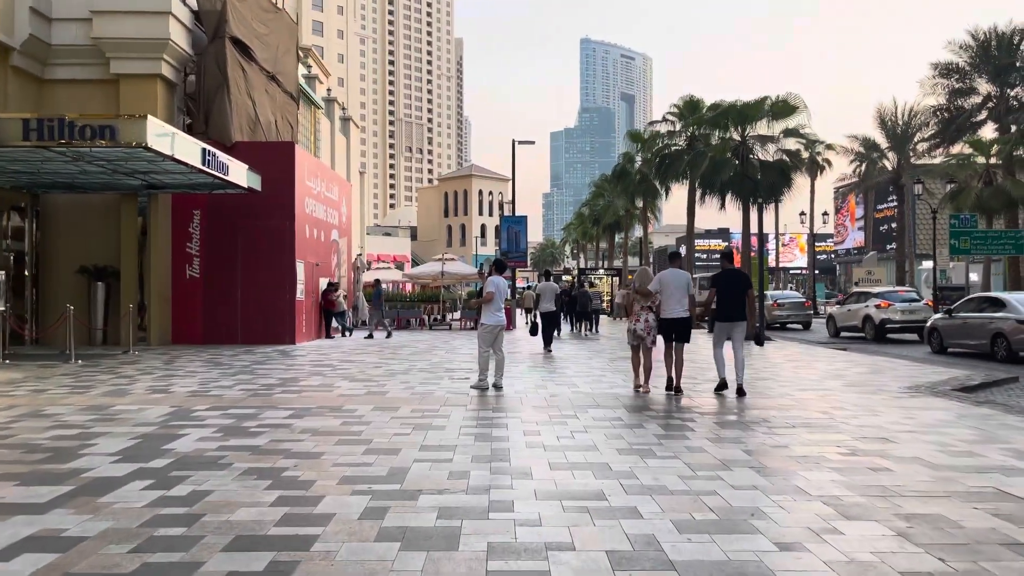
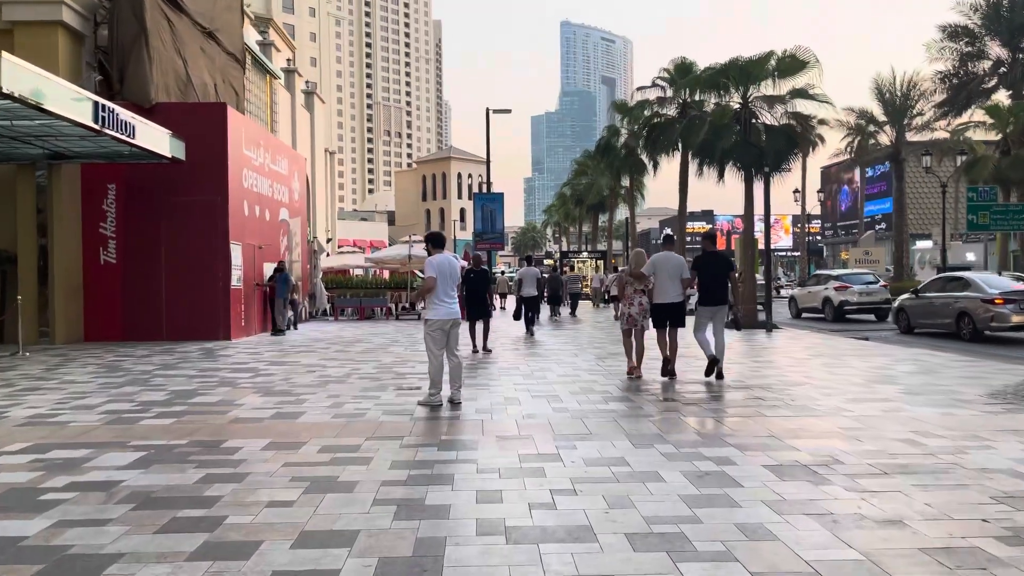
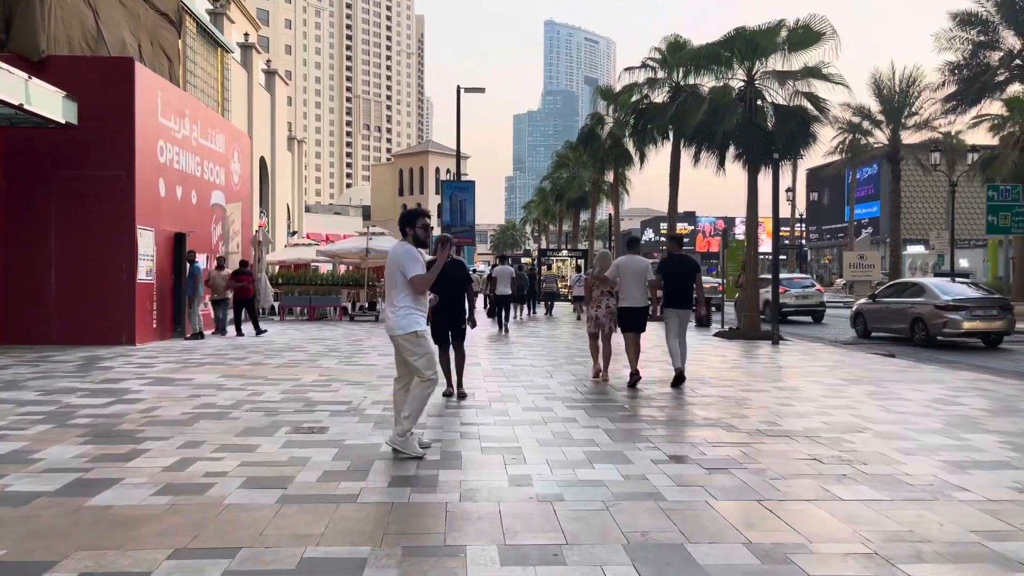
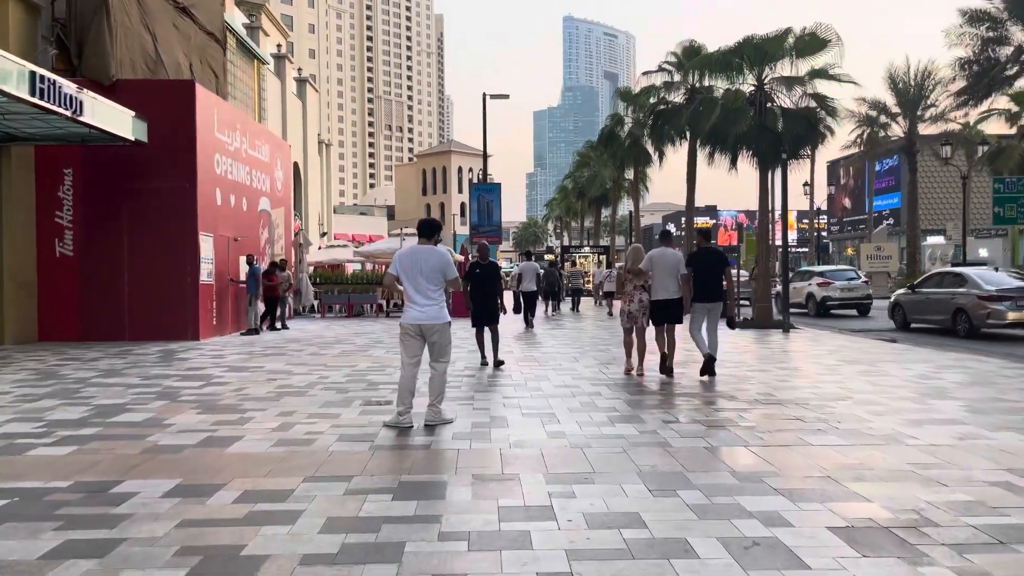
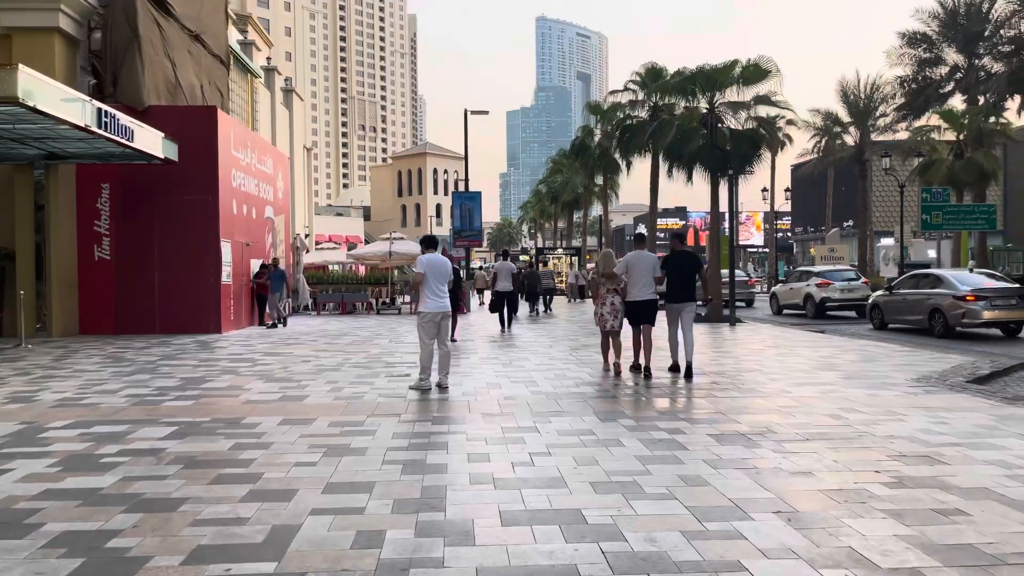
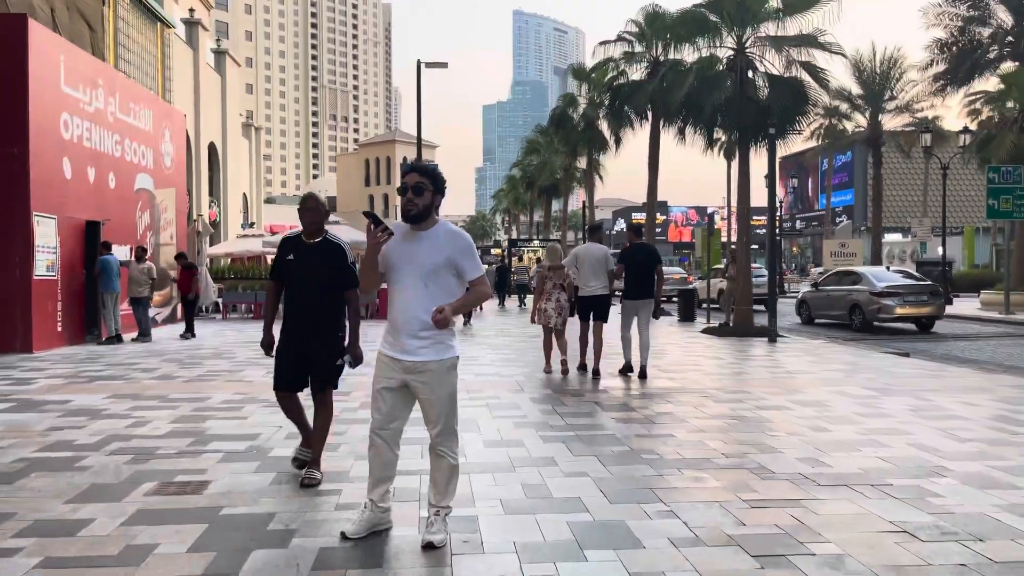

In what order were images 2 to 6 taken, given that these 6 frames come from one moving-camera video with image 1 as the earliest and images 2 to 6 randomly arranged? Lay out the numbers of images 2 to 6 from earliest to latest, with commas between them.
5, 2, 4, 3, 6
